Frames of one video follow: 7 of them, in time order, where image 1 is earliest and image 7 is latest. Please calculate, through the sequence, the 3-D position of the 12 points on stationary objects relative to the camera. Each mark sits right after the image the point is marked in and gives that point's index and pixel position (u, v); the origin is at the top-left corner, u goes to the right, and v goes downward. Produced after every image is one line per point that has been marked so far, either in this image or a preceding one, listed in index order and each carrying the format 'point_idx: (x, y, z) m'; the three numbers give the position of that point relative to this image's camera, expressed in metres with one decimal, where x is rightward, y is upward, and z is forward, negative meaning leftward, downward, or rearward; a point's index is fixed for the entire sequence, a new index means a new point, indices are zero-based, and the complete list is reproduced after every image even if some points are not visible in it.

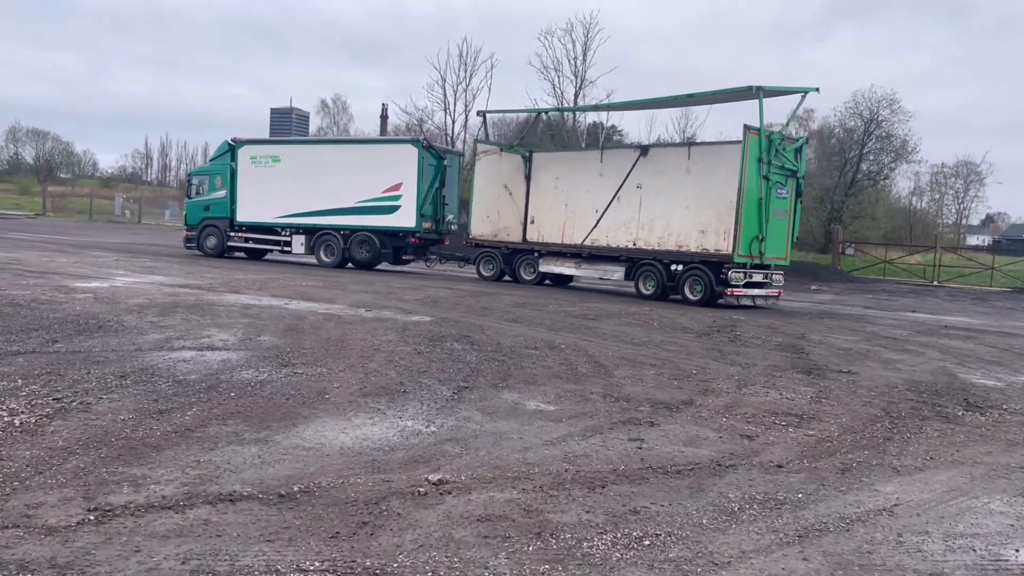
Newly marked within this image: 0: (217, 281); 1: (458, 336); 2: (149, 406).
0: (-6.2, +0.1, +17.7) m
1: (-0.7, -0.6, +11.5) m
2: (-2.7, -0.9, +6.2) m
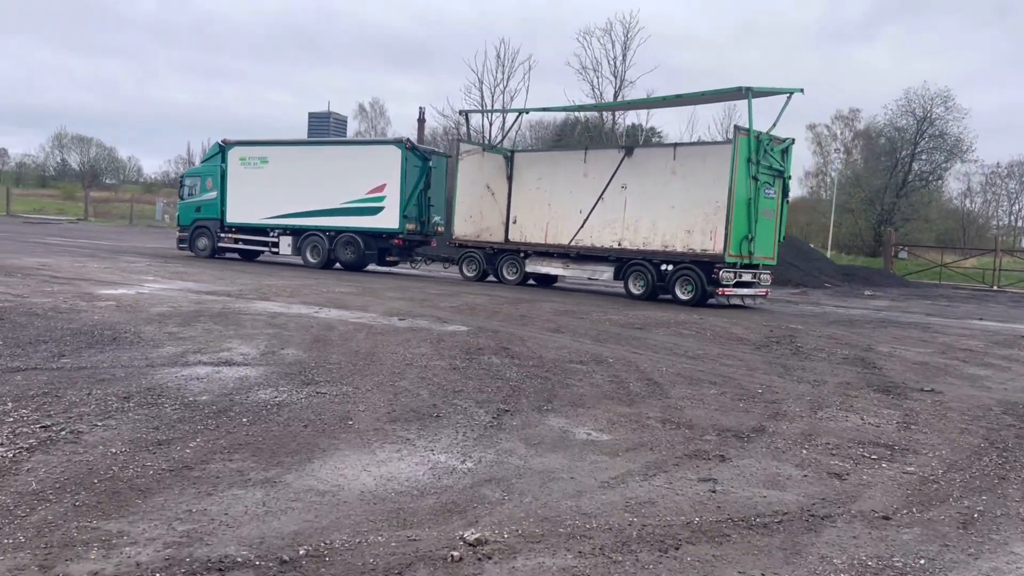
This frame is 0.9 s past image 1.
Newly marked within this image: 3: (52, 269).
0: (-5.4, 0.0, +17.1) m
1: (-0.2, -0.8, +10.6) m
2: (-2.3, -1.0, +5.4) m
3: (-10.3, +0.4, +18.8) m
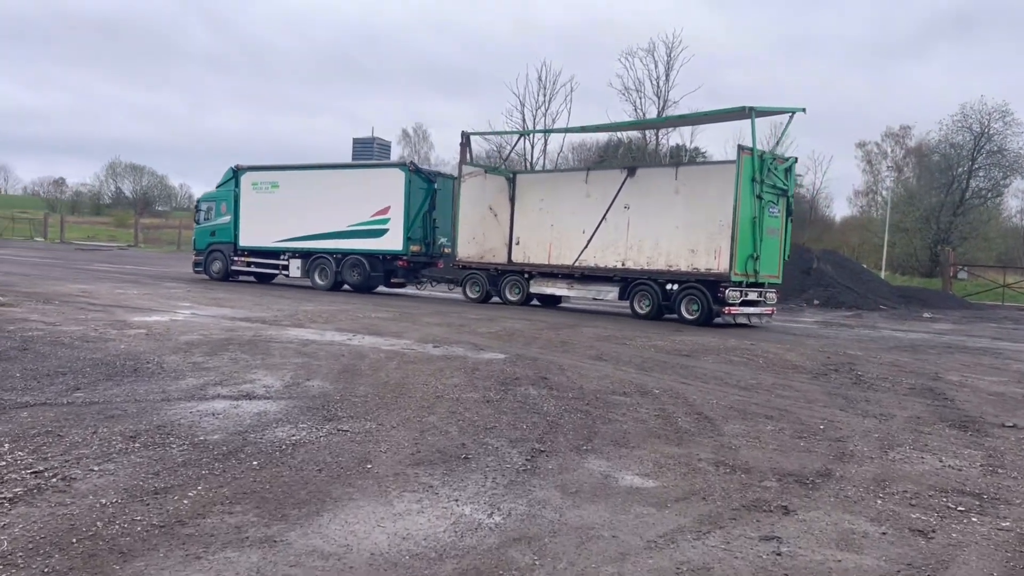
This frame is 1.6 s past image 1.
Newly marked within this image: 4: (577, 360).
0: (-4.6, -0.5, +16.8) m
1: (+0.3, -1.1, +10.0) m
2: (-2.2, -1.1, +4.9) m
3: (-9.4, -0.2, +18.8) m
4: (+0.9, -1.0, +11.9) m
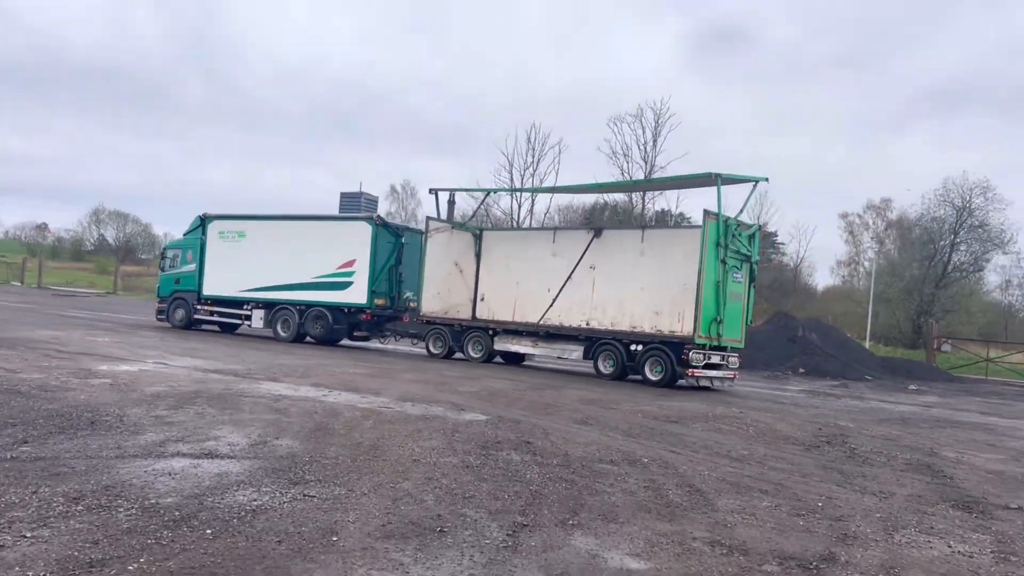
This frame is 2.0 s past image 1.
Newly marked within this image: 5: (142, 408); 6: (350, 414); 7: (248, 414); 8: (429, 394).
0: (-4.9, -1.5, +16.3) m
1: (0.0, -1.7, +9.5) m
2: (-2.3, -1.4, +4.4) m
3: (-9.8, -1.2, +18.2) m
4: (+0.7, -1.8, +11.4) m
5: (-4.2, -1.4, +9.6) m
6: (-2.0, -1.6, +10.5) m
7: (-3.1, -1.5, +9.9) m
8: (-1.4, -1.7, +13.7) m
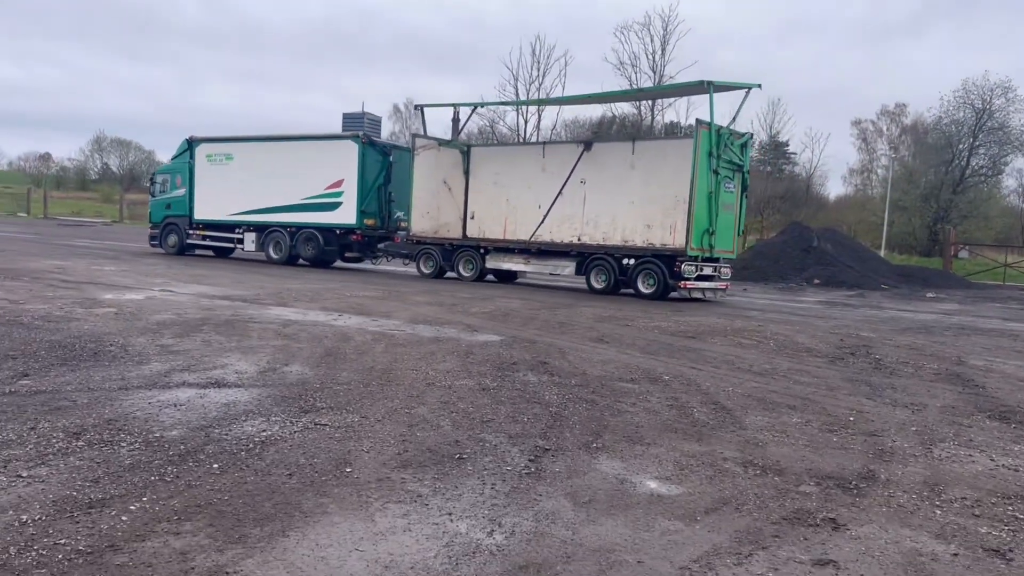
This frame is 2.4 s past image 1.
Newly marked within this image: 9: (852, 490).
0: (-4.7, -0.1, +16.0) m
1: (+0.2, -0.8, +9.3) m
2: (-2.1, -1.0, +4.2) m
3: (-9.5, +0.3, +17.9) m
4: (+0.9, -0.7, +11.1) m
5: (-4.0, -0.5, +9.4) m
6: (-1.8, -0.6, +10.3) m
7: (-2.9, -0.6, +9.6) m
8: (-1.1, -0.4, +13.4) m
9: (+2.0, -1.2, +5.0) m
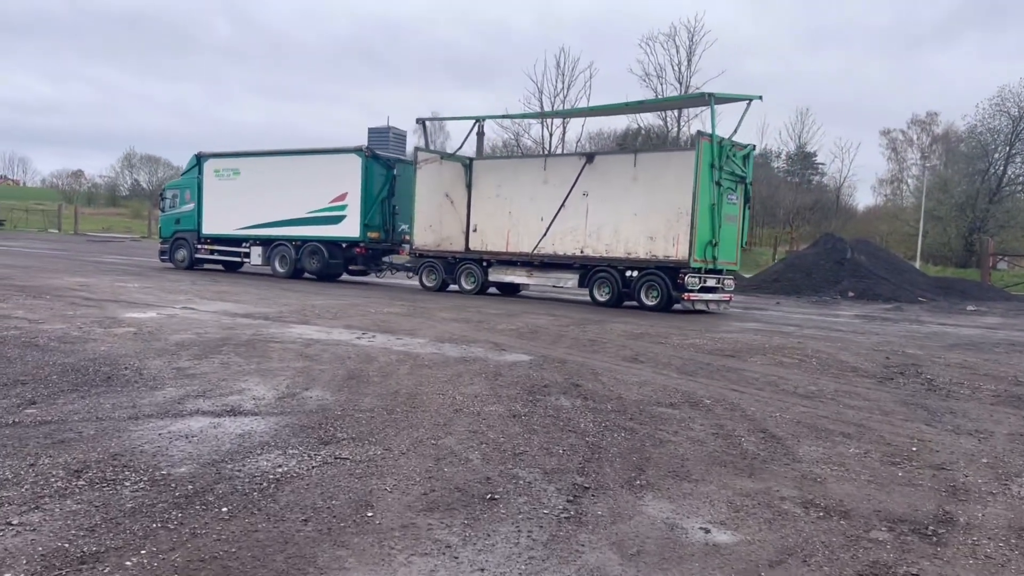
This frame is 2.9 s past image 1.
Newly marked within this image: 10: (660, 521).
0: (-4.1, -0.4, +15.7) m
1: (+0.6, -1.0, +8.8) m
2: (-2.0, -1.1, +3.8) m
3: (-8.9, 0.0, +17.7) m
4: (+1.2, -0.9, +10.6) m
5: (-3.7, -0.8, +9.0) m
6: (-1.5, -0.8, +9.8) m
7: (-2.6, -0.8, +9.2) m
8: (-0.7, -0.7, +13.0) m
9: (+2.2, -1.3, +4.5) m
10: (+0.8, -1.2, +4.5) m
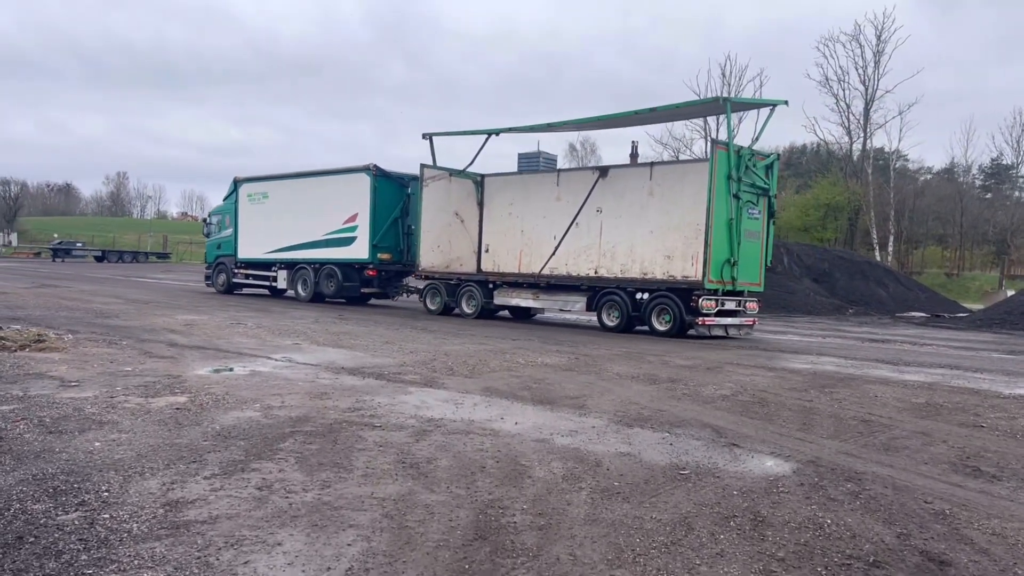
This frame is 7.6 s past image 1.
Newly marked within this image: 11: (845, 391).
0: (-1.4, -1.0, +11.9) m
1: (+2.0, -1.4, +4.3) m
2: (-1.3, -1.4, -0.2) m
3: (-5.7, -0.8, +14.8) m
4: (+3.0, -1.4, +6.0) m
5: (-2.1, -1.2, +5.3) m
6: (+0.2, -1.2, +5.7) m
7: (-1.0, -1.2, +5.3) m
8: (+1.5, -1.2, +8.7) m
9: (+2.9, -1.5, -0.3) m
10: (+1.5, -1.5, 0.0) m
11: (+3.9, -1.2, +9.8) m
